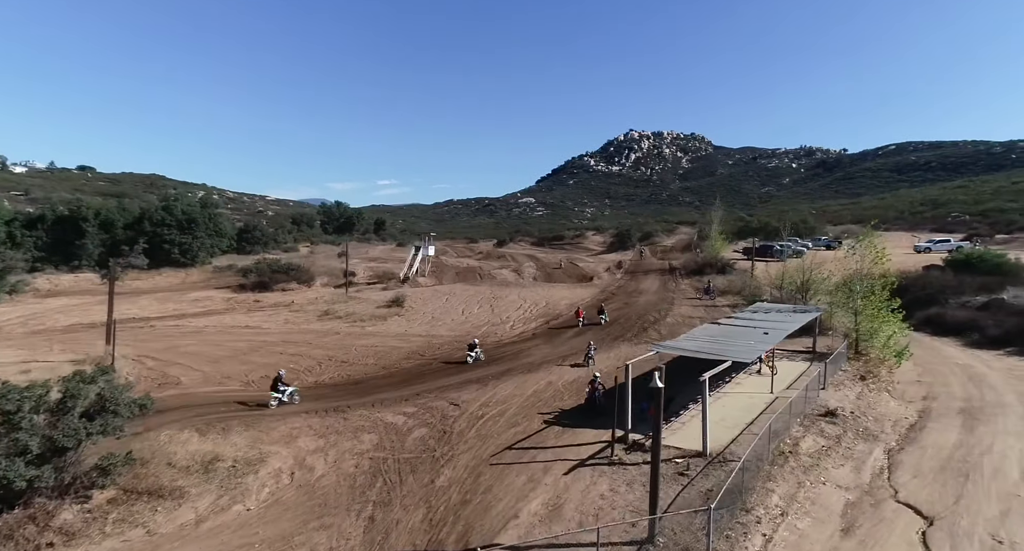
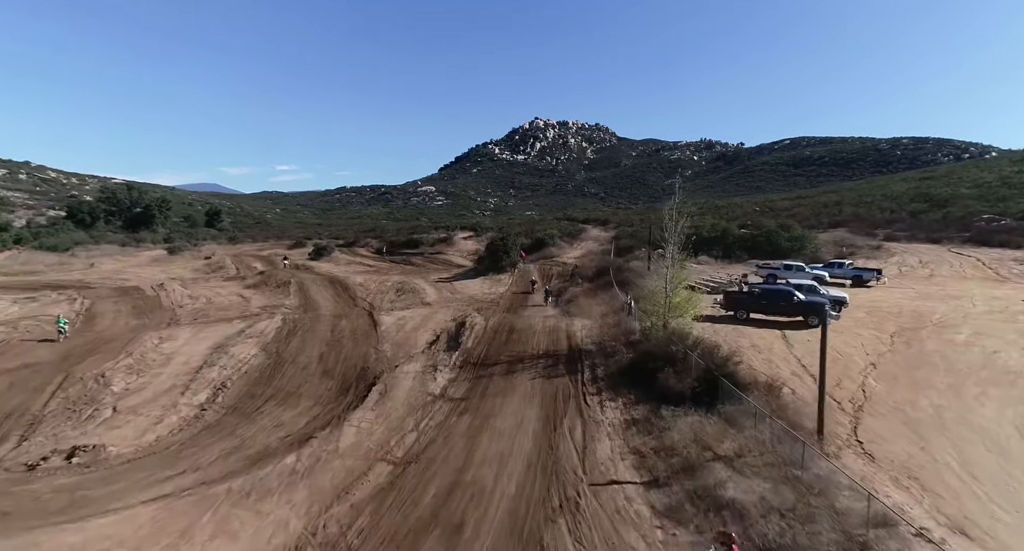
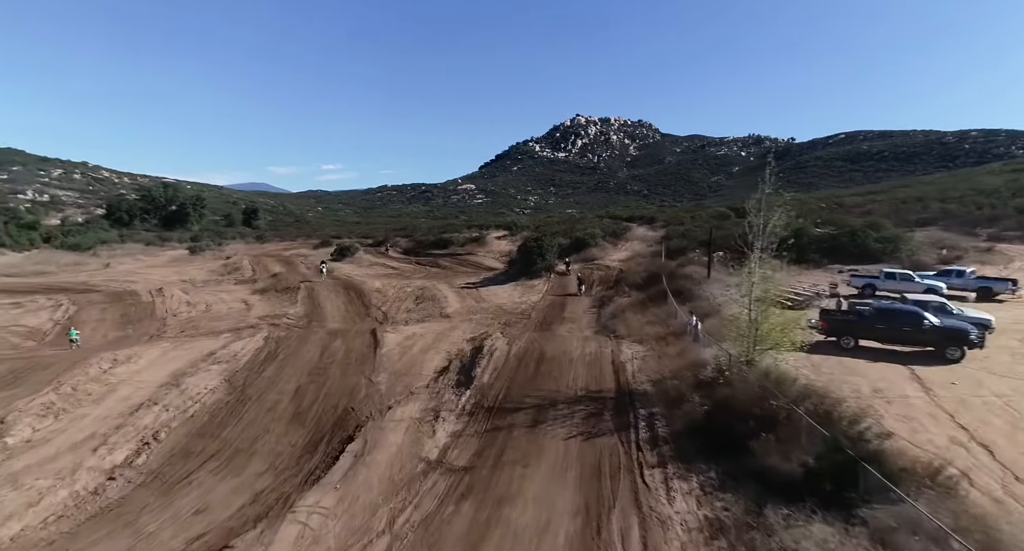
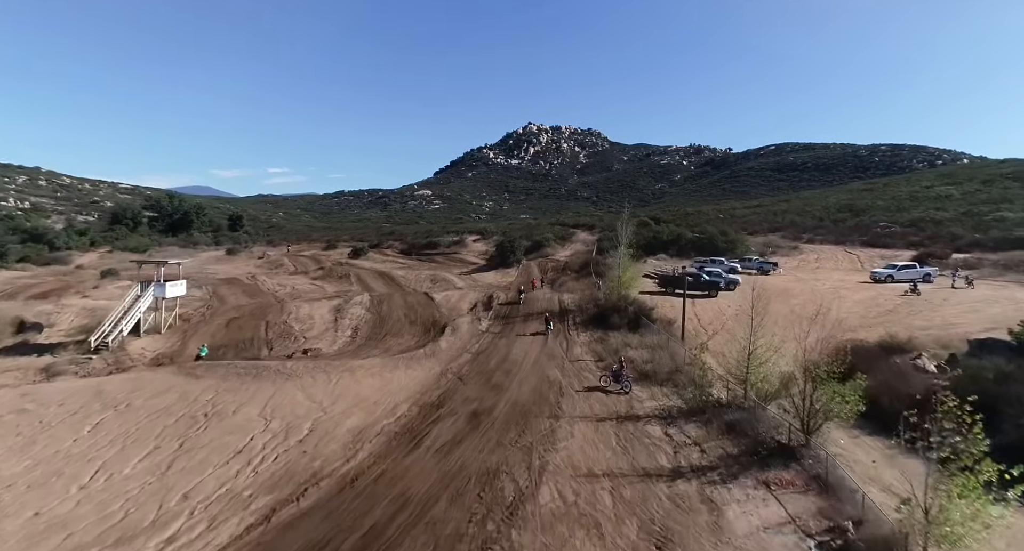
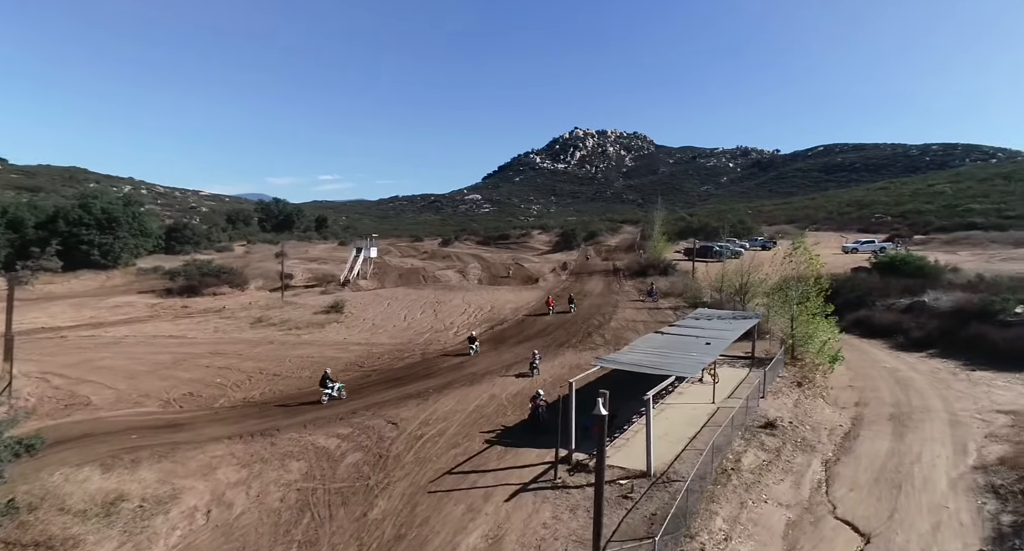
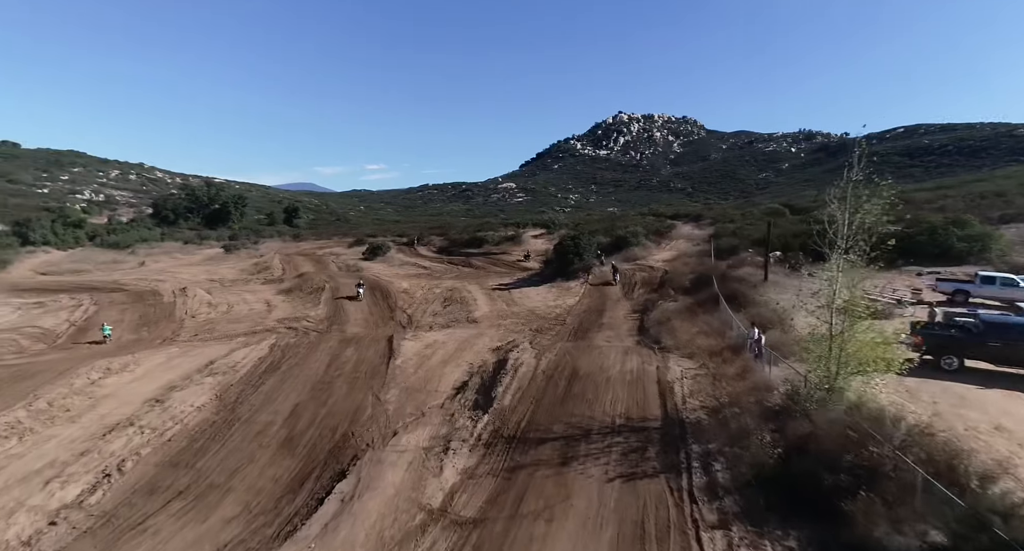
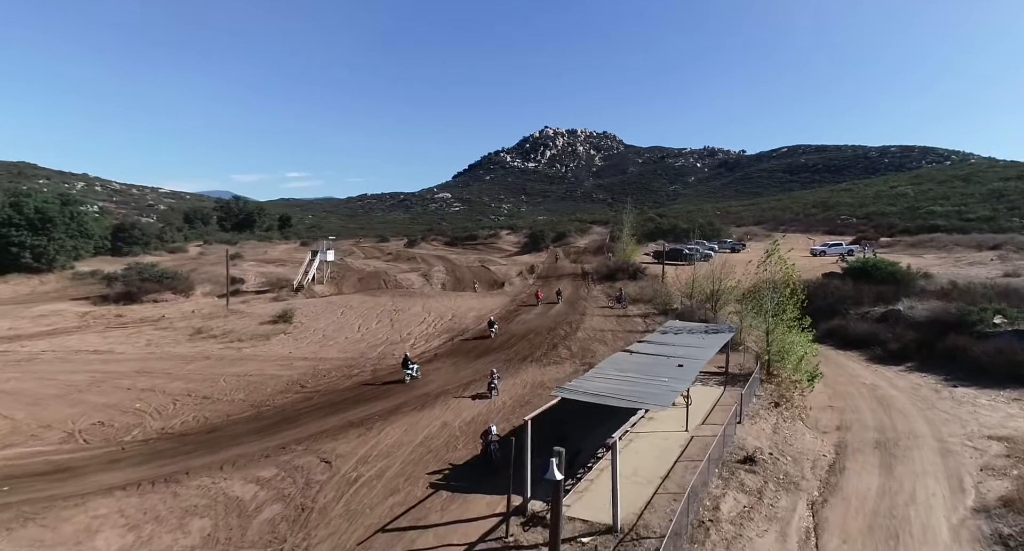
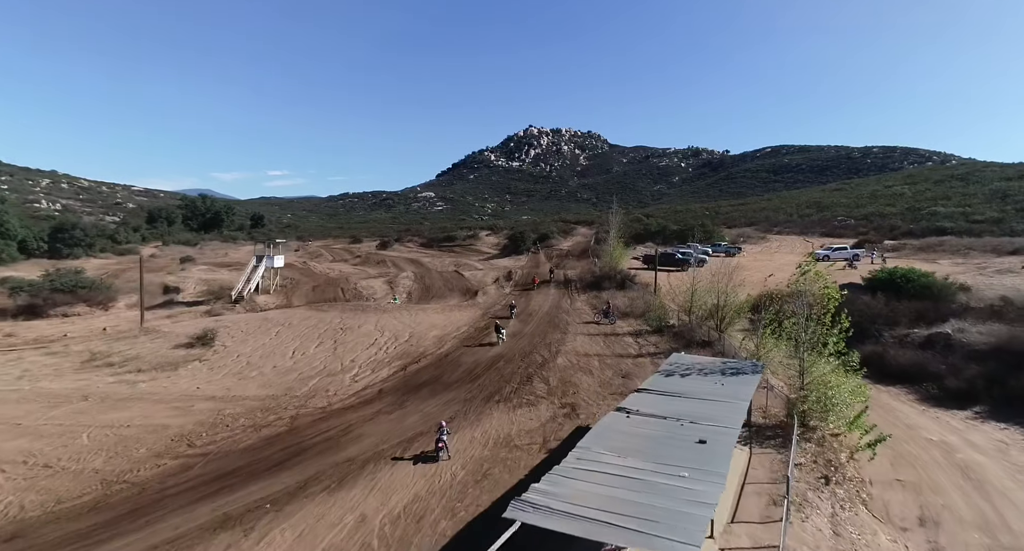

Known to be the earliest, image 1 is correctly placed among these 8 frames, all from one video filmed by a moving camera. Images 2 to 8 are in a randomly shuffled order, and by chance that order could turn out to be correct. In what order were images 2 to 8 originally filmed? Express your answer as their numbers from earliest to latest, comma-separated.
5, 7, 8, 4, 2, 3, 6
